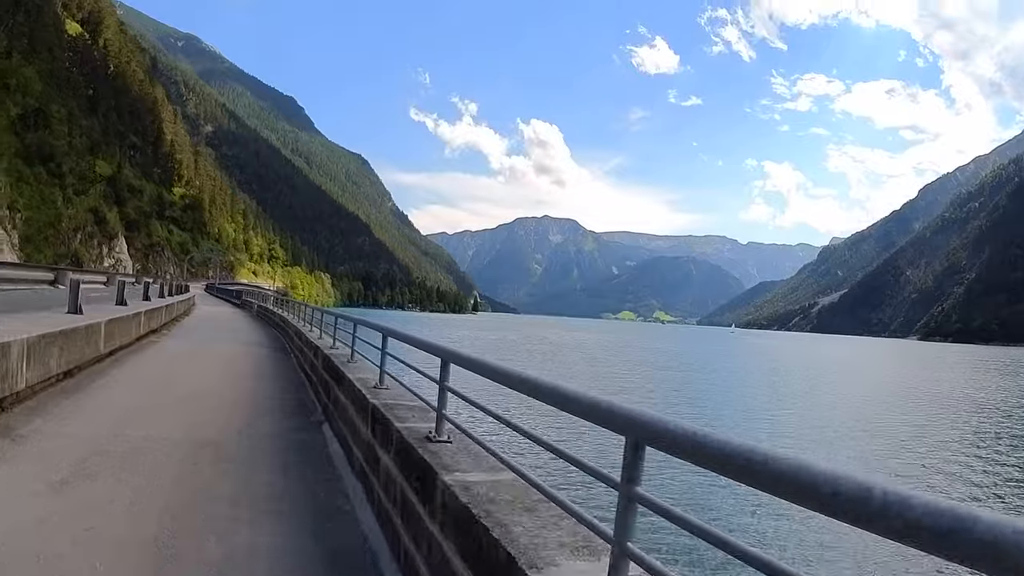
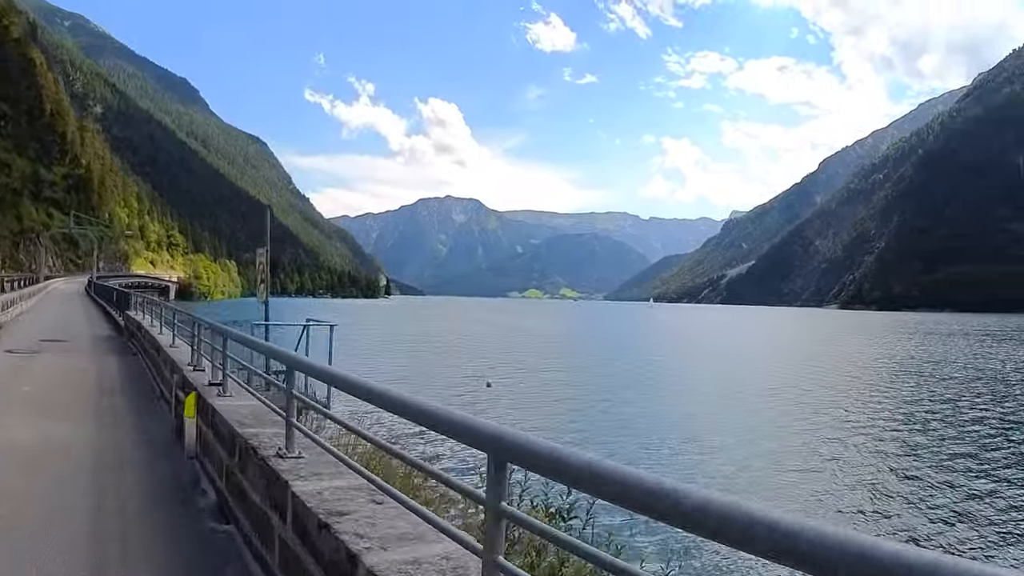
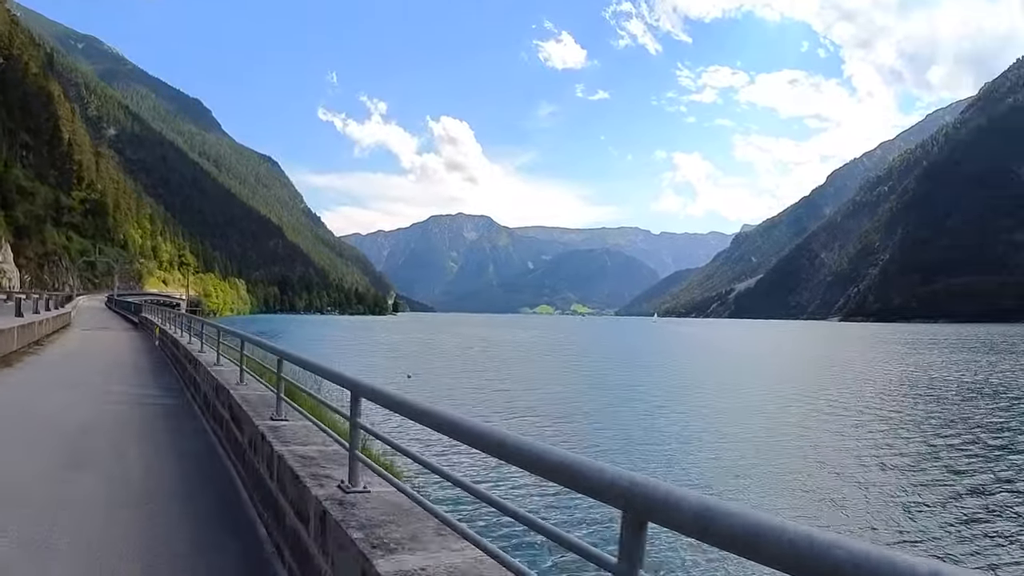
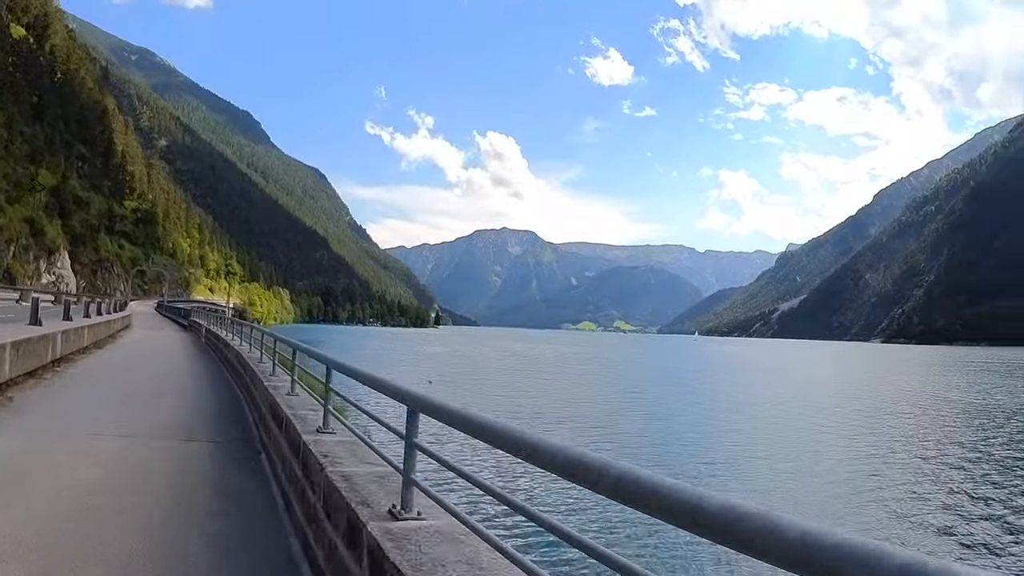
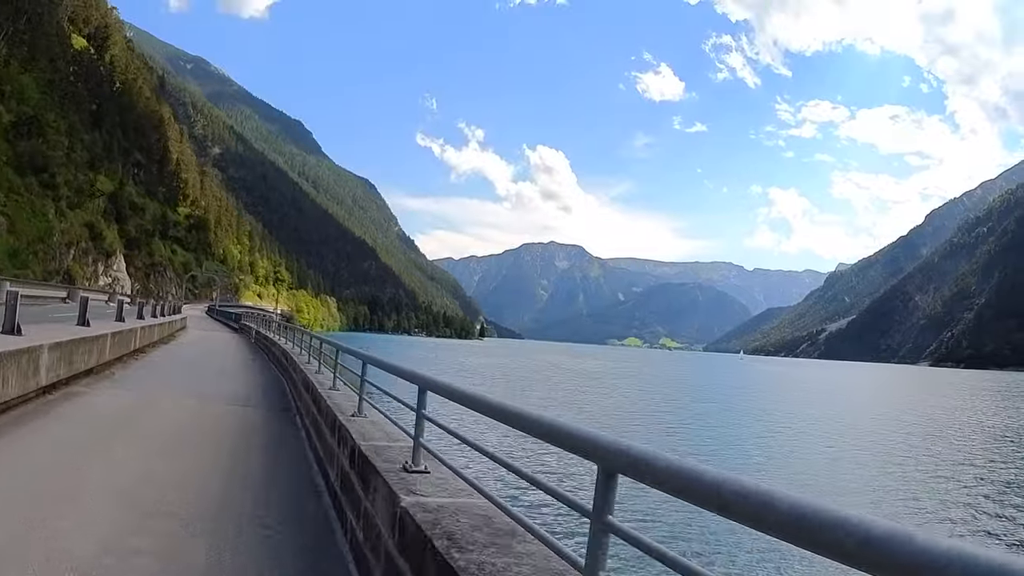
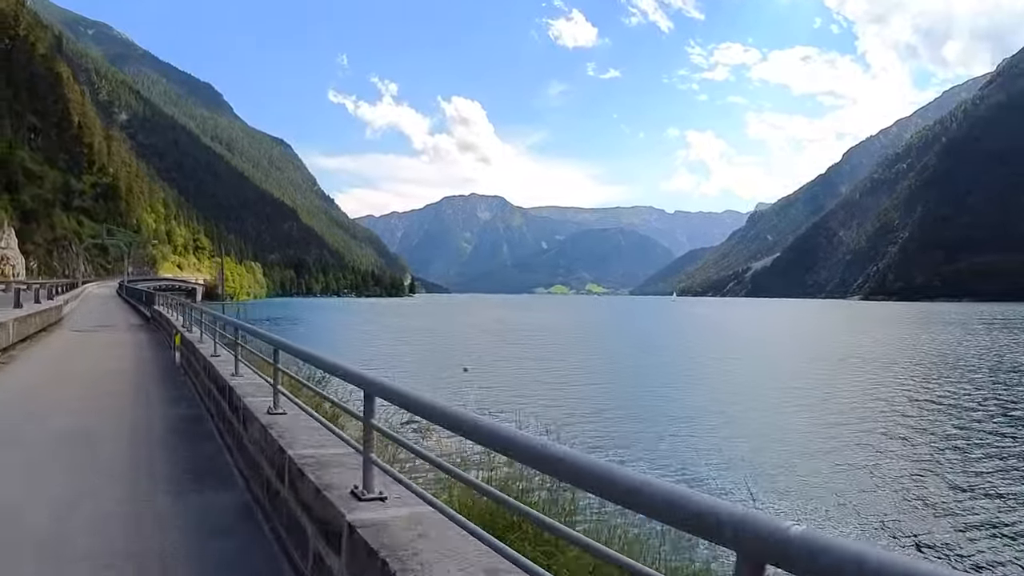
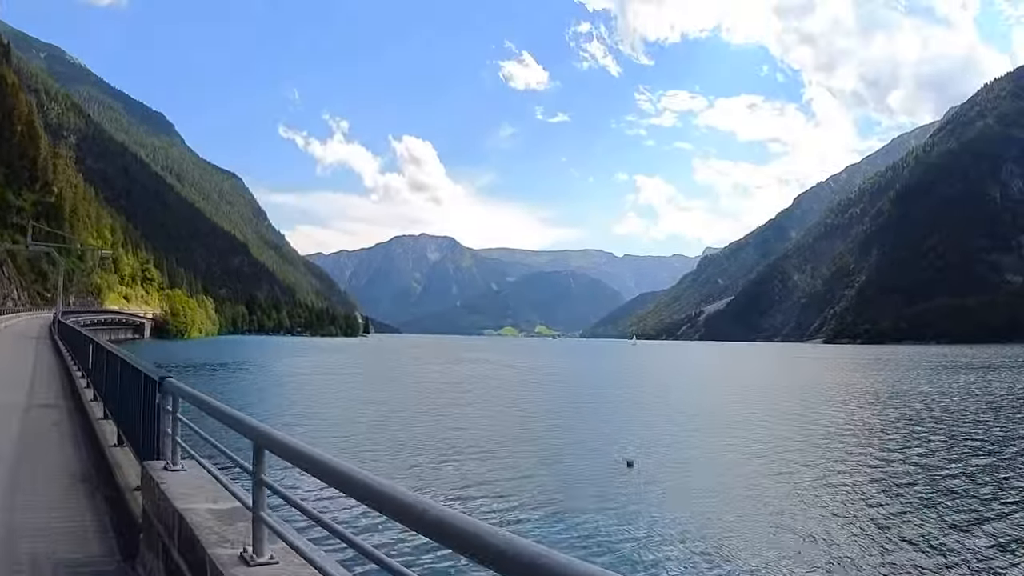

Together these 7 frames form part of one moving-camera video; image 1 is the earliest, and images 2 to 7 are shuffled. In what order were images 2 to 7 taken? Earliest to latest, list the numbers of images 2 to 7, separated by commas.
5, 4, 3, 6, 2, 7
